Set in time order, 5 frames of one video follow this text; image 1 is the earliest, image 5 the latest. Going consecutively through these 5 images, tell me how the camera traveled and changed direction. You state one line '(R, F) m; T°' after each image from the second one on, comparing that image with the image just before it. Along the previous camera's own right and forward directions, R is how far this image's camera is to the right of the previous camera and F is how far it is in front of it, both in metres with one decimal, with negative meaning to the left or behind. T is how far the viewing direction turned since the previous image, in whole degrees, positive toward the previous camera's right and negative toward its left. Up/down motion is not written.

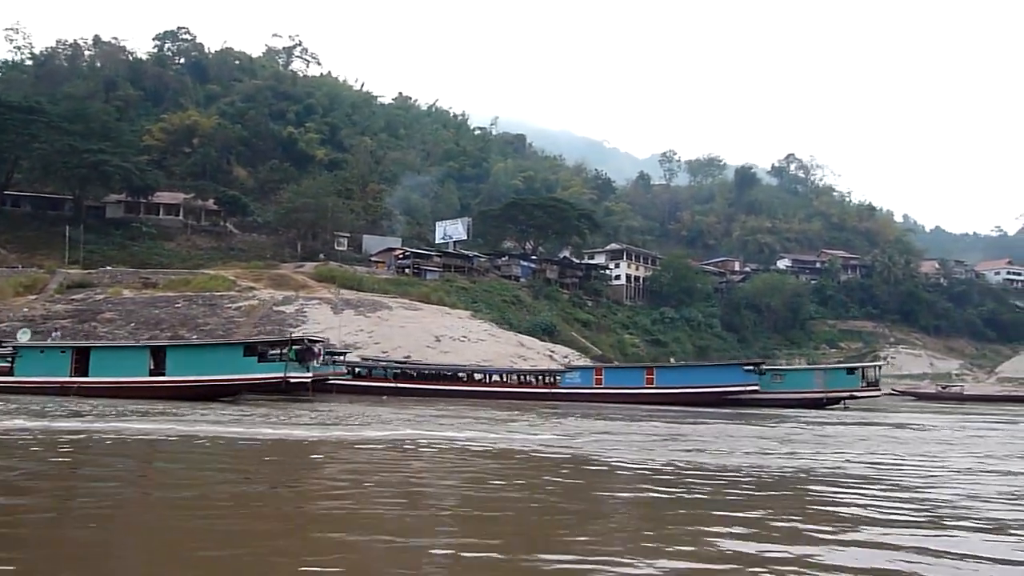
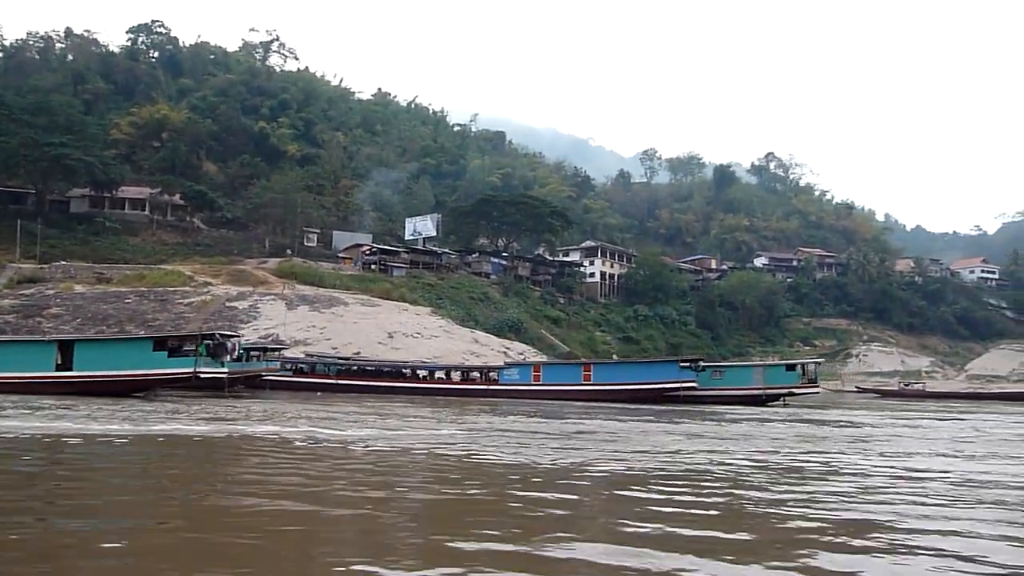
(+1.5, +0.3) m; +1°
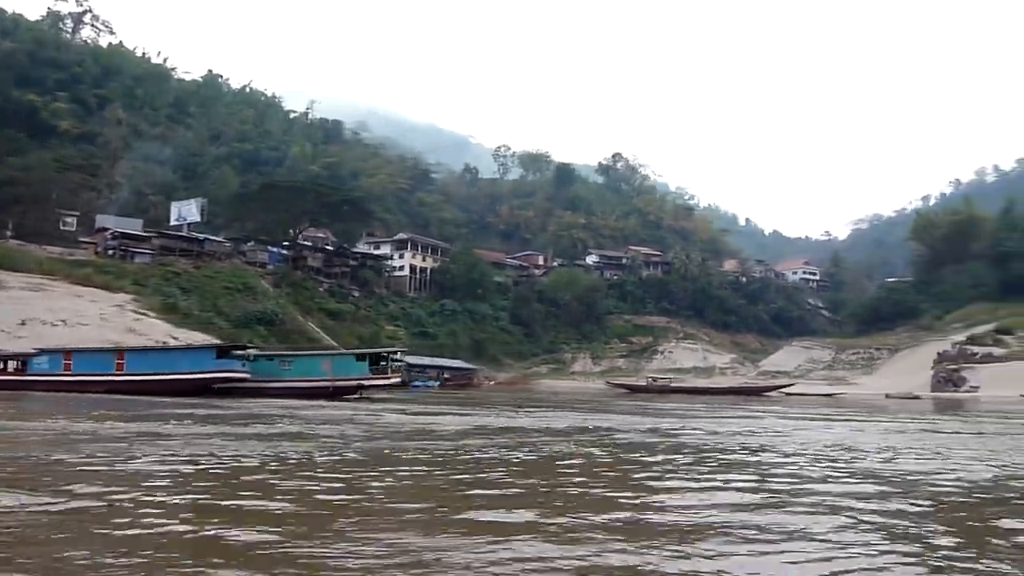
(+9.3, +2.0) m; +7°
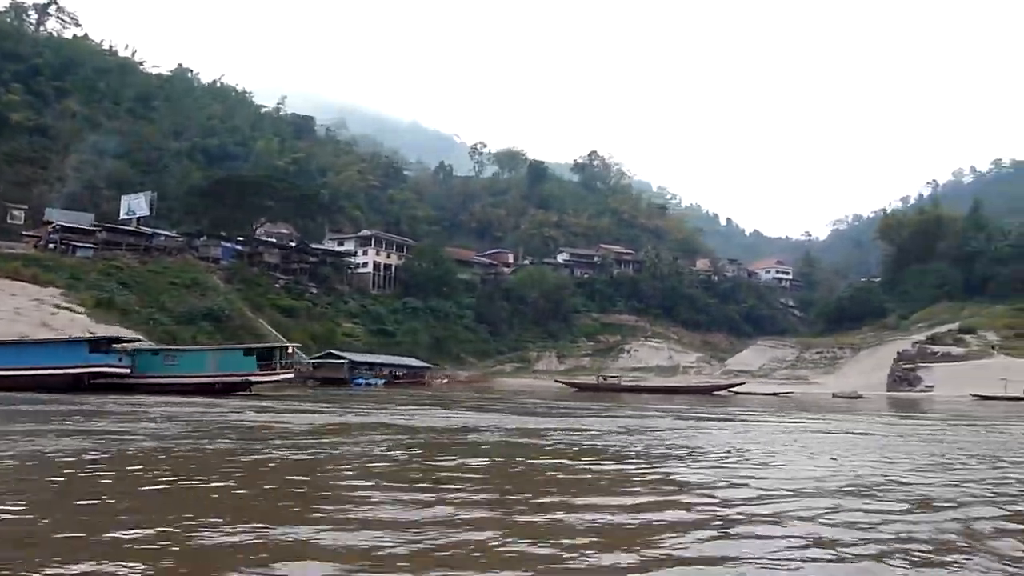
(+2.3, +0.8) m; +1°
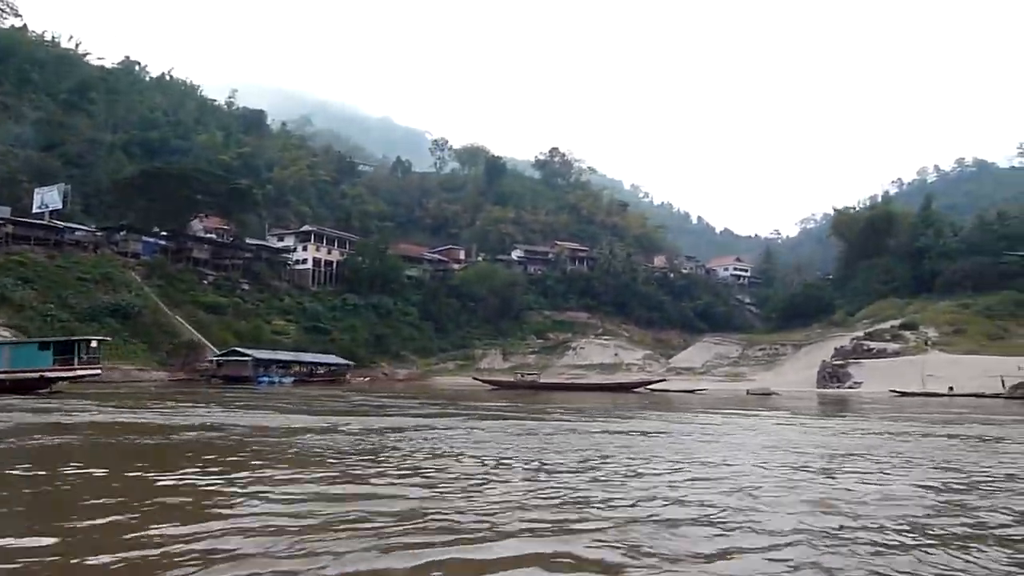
(+3.7, +1.3) m; +1°
